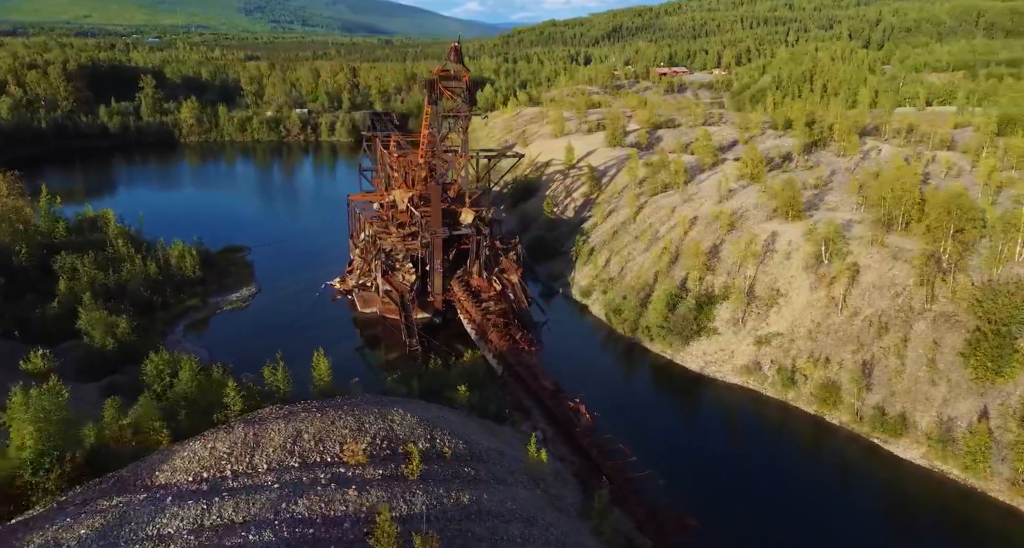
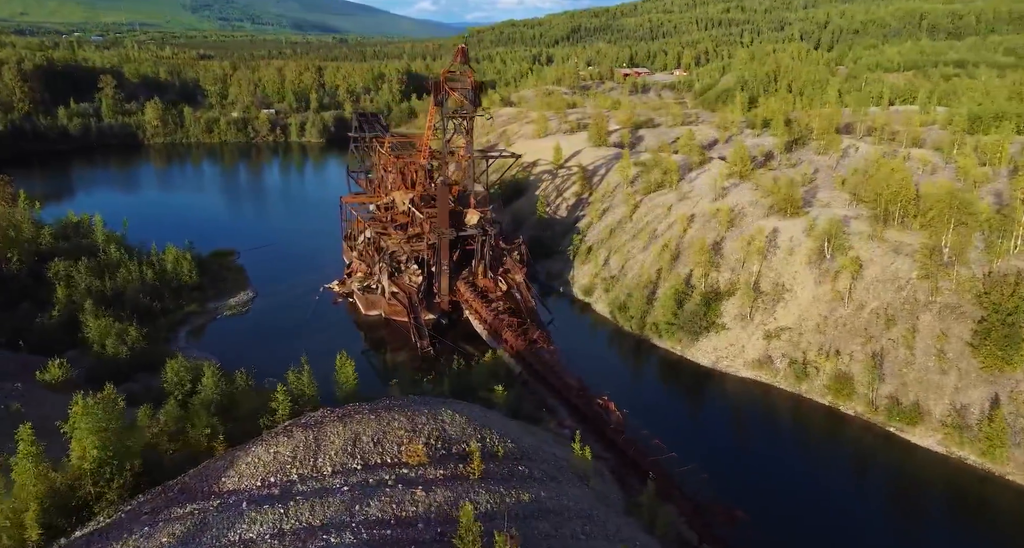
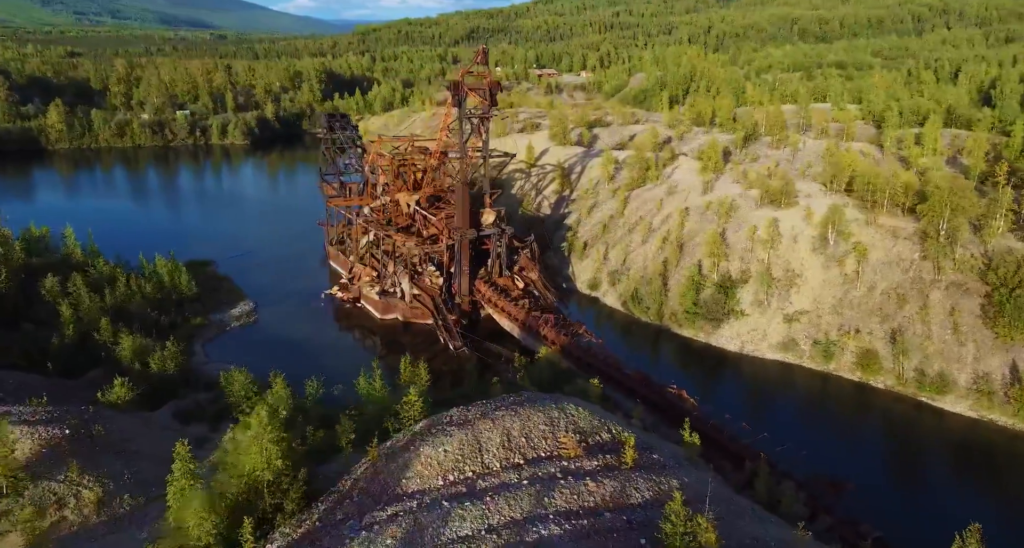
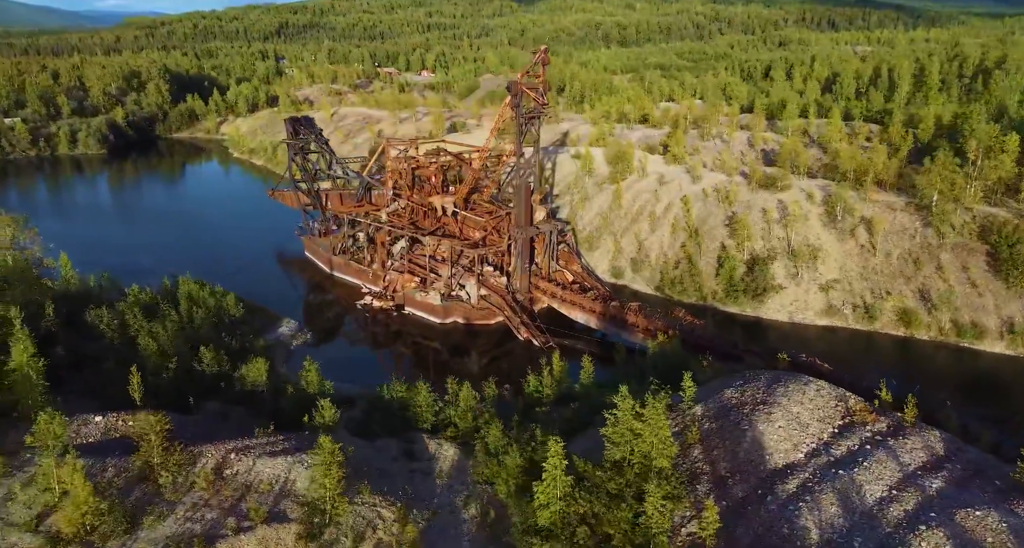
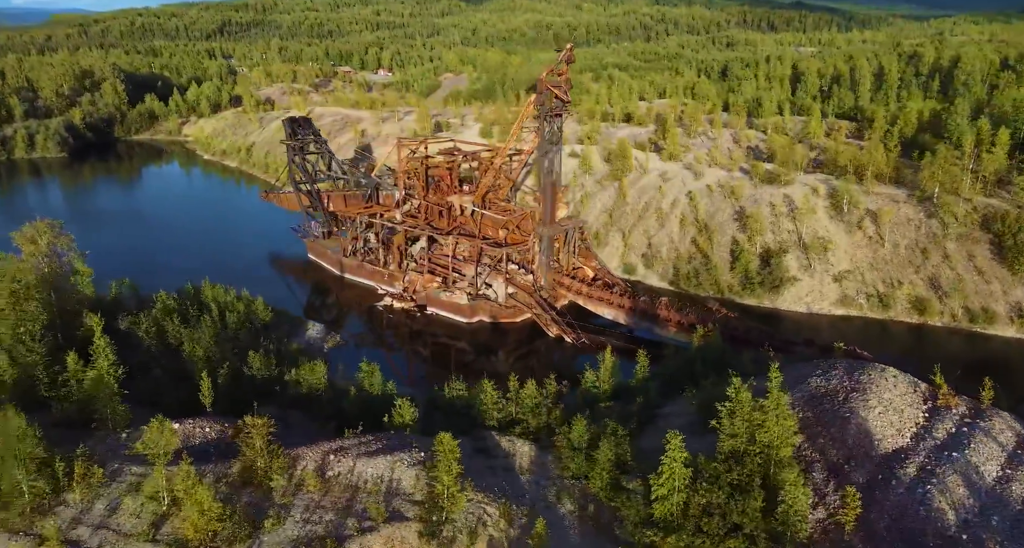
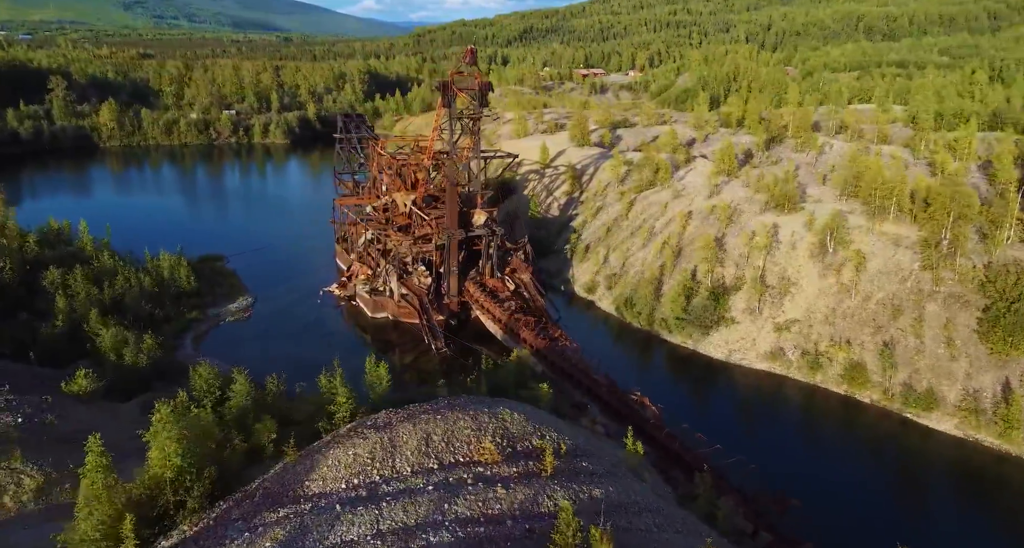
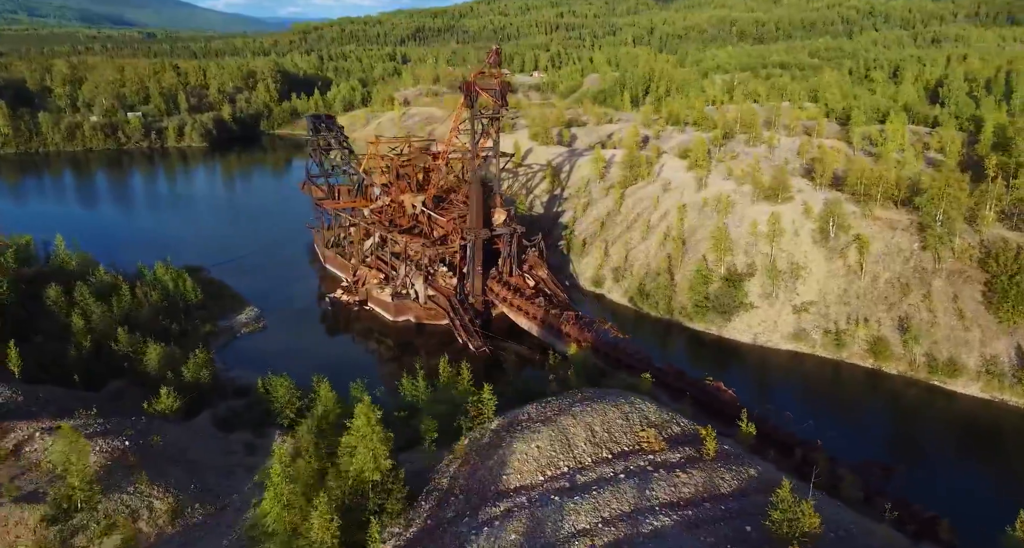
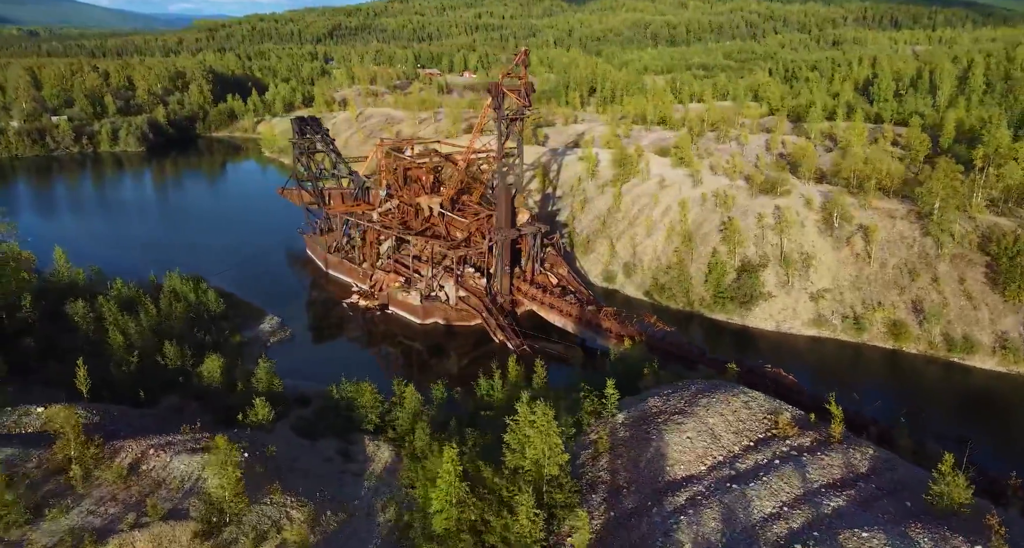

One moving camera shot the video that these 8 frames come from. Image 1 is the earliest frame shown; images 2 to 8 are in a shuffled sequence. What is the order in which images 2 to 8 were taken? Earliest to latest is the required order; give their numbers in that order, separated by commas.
2, 6, 3, 7, 8, 4, 5
